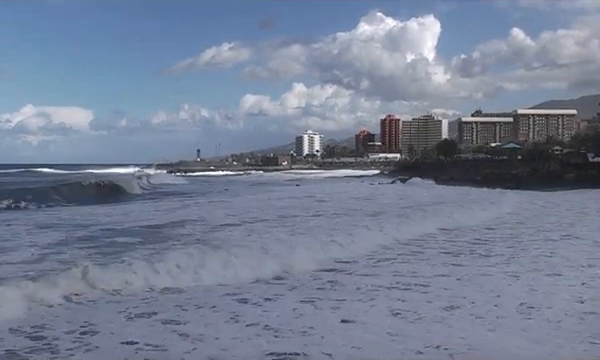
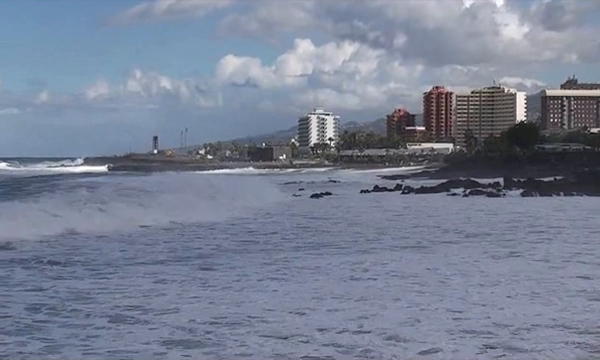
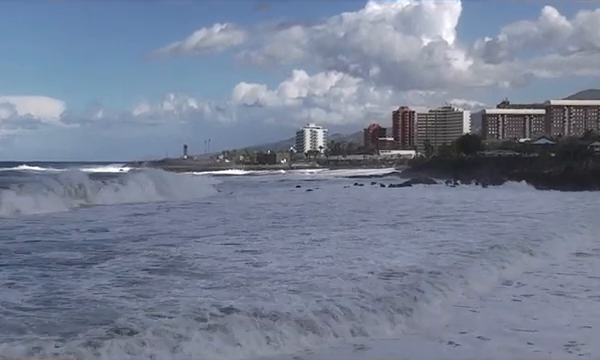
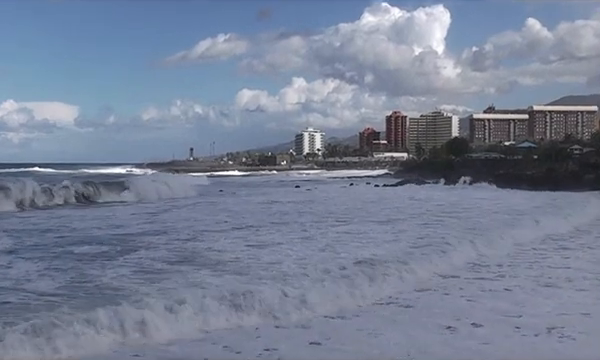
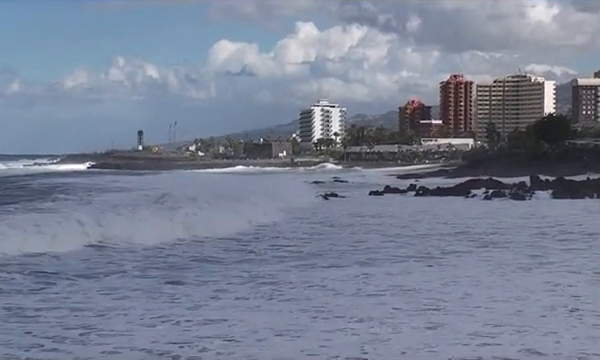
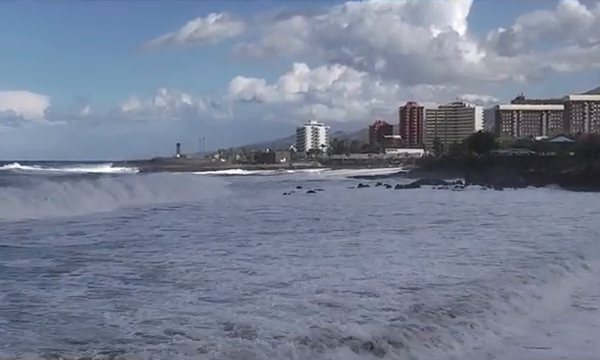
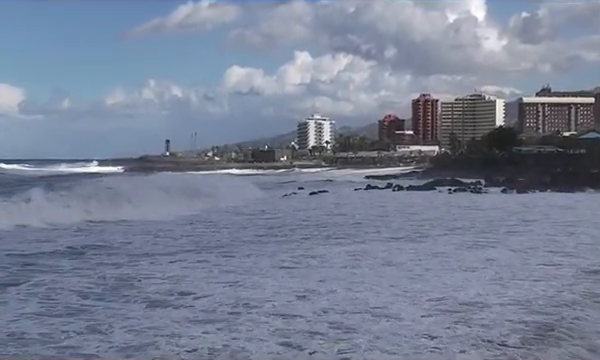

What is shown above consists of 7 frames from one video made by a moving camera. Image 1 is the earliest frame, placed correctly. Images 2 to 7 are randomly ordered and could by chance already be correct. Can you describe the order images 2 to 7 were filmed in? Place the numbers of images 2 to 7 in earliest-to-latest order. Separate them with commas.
4, 3, 6, 7, 2, 5
